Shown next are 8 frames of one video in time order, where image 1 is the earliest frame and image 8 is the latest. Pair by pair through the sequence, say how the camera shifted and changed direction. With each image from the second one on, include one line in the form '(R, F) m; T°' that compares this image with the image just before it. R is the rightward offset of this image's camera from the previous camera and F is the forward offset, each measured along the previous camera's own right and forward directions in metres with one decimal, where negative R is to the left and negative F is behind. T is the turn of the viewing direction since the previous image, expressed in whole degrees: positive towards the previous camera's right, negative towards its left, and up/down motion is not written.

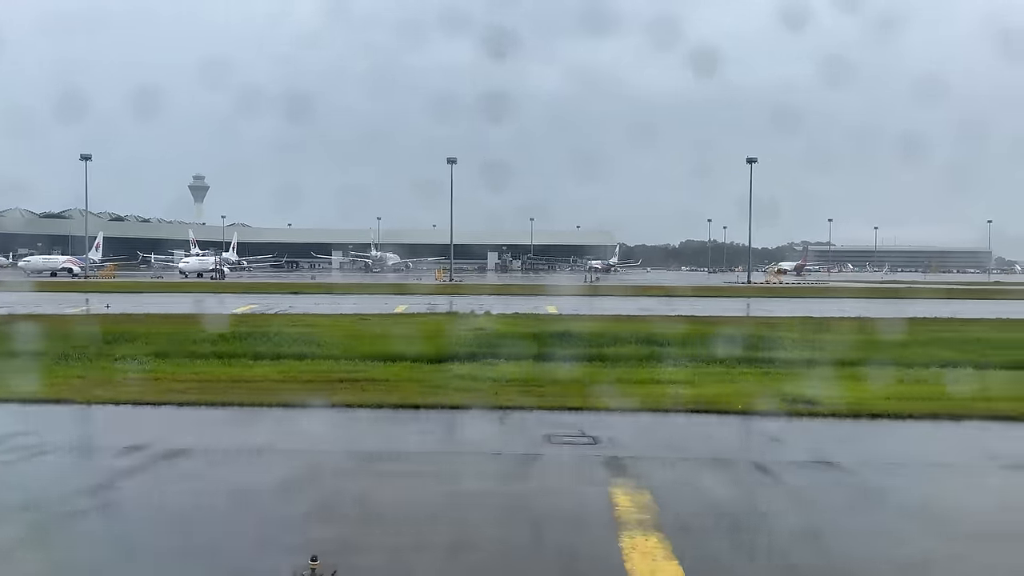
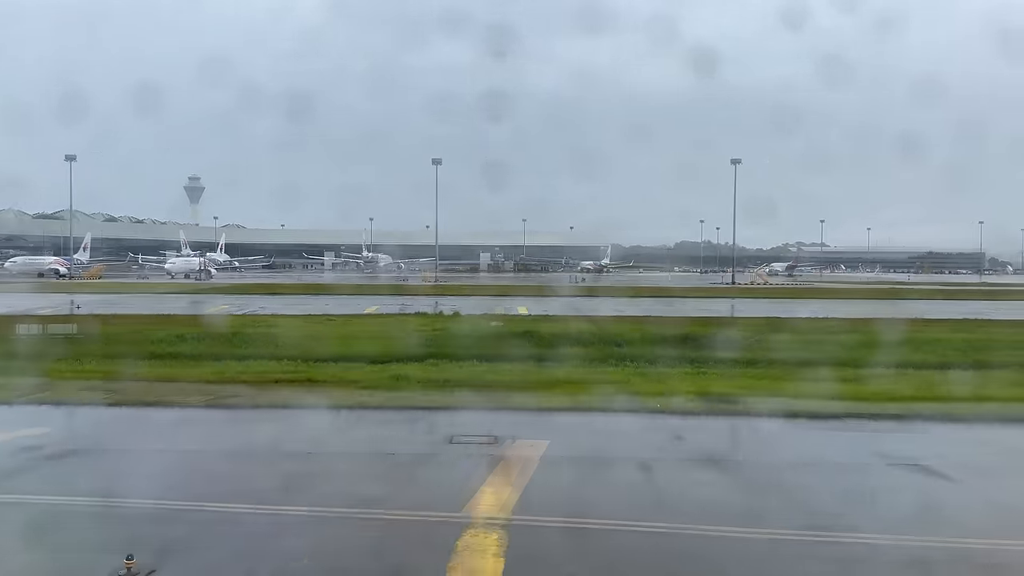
(+4.4, -1.9) m; +1°
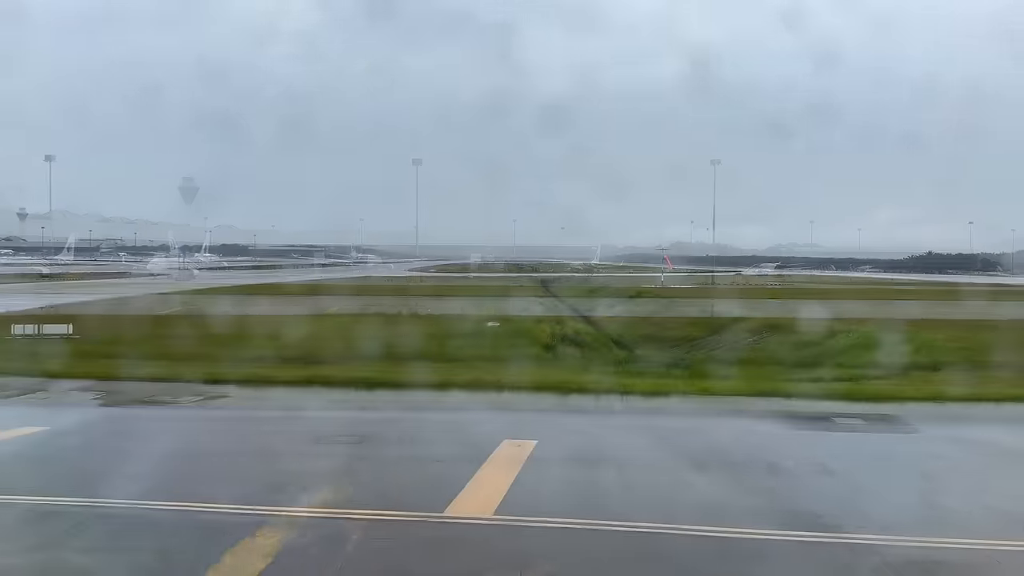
(-6.7, +4.2) m; 0°
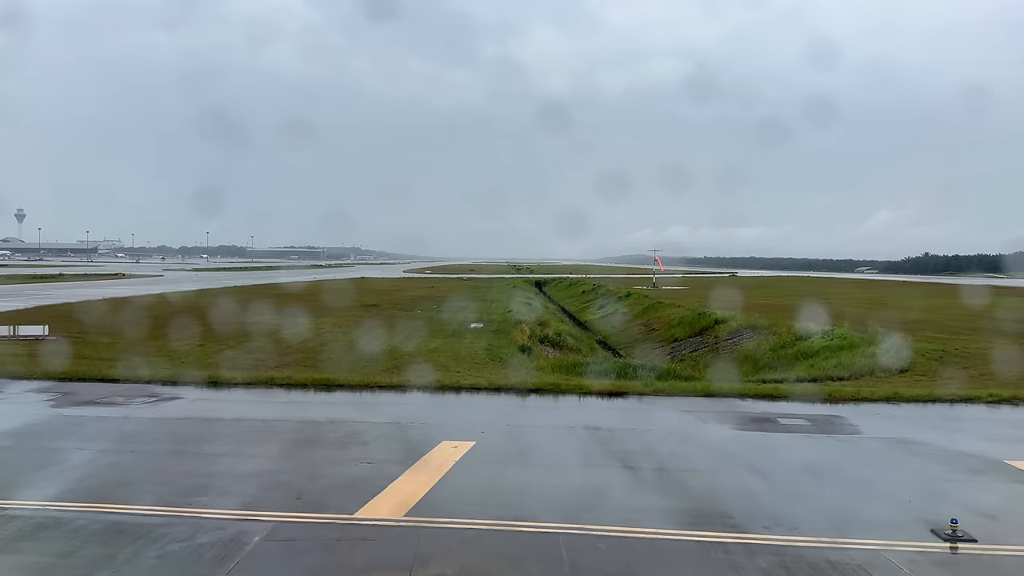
(+0.9, 0.0) m; 0°
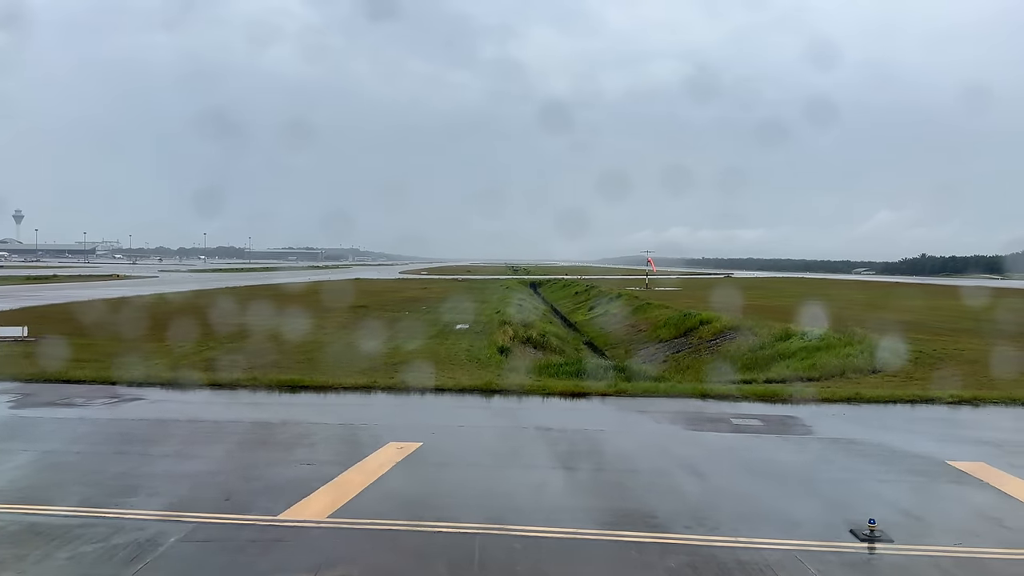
(+0.8, 0.0) m; 0°
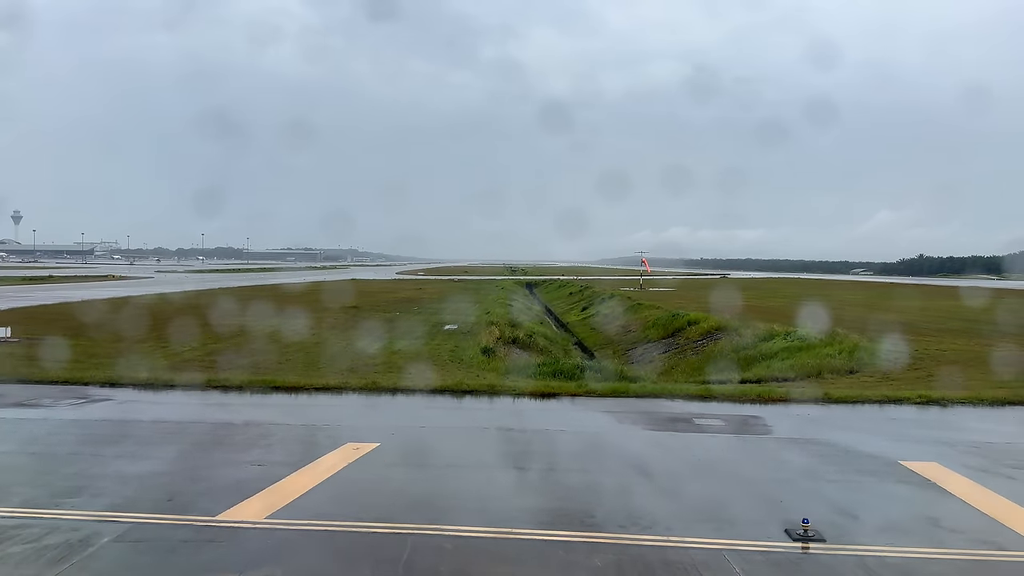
(+0.6, 0.0) m; 0°
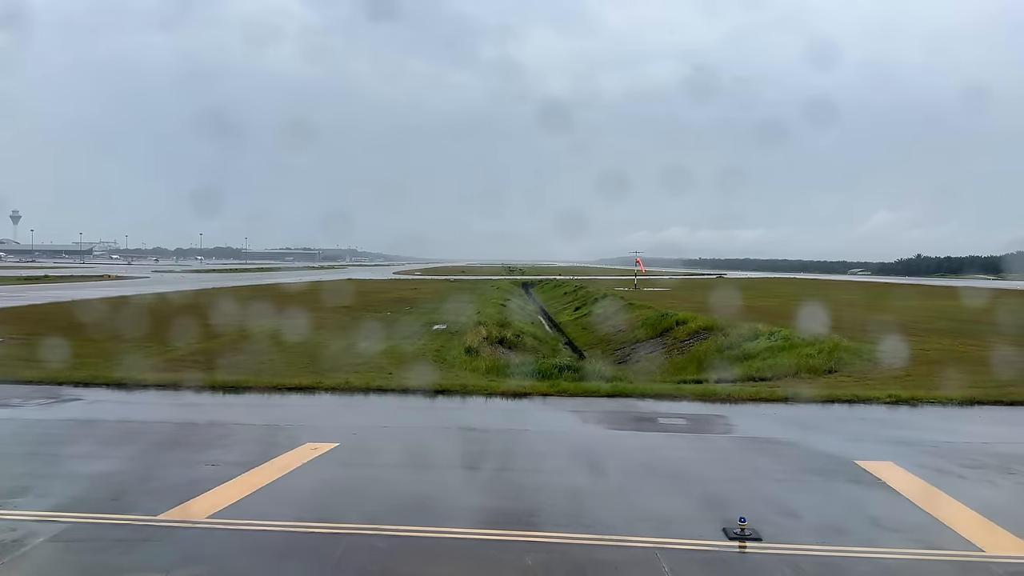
(+0.6, 0.0) m; 0°
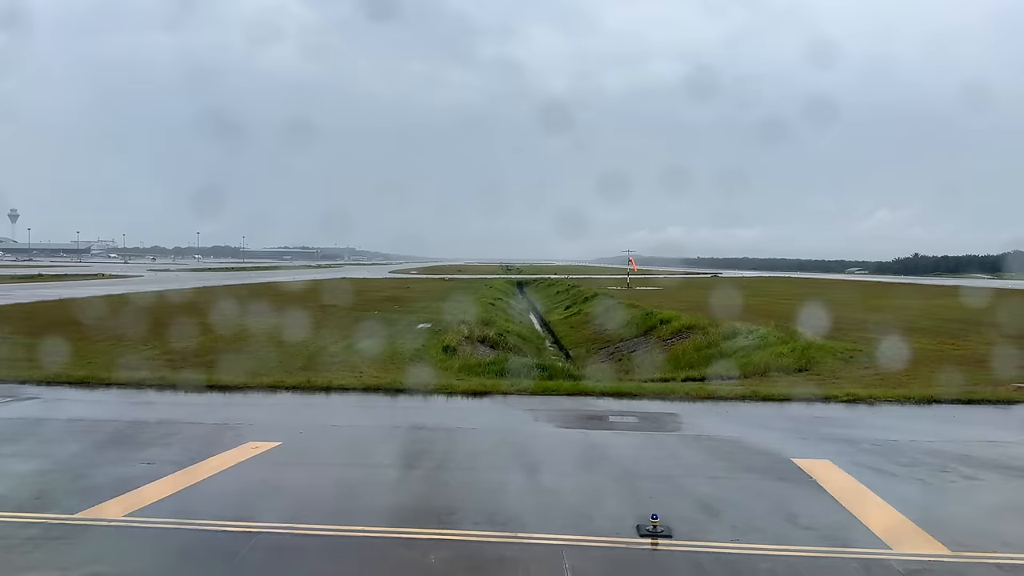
(+0.9, 0.0) m; 0°
